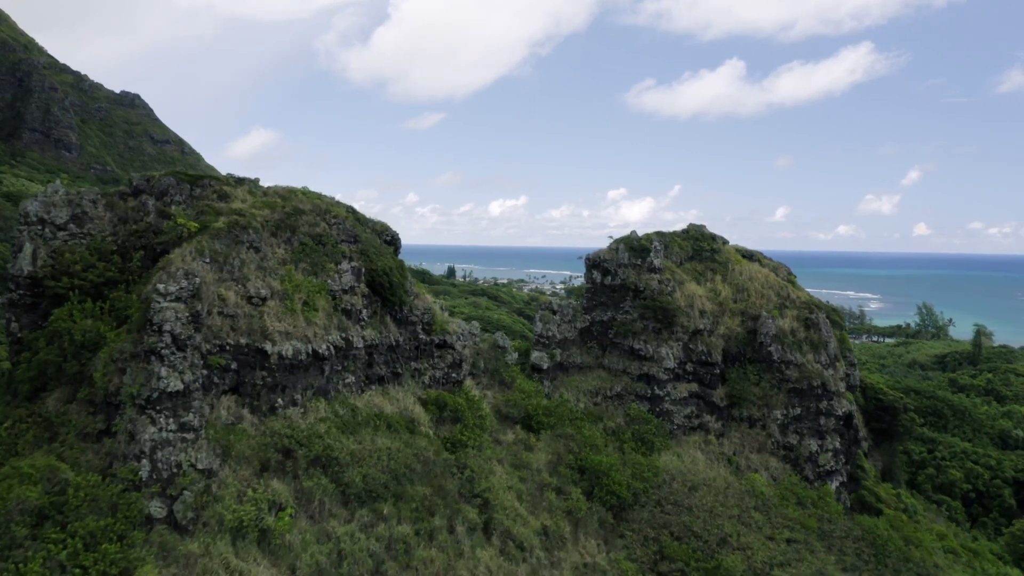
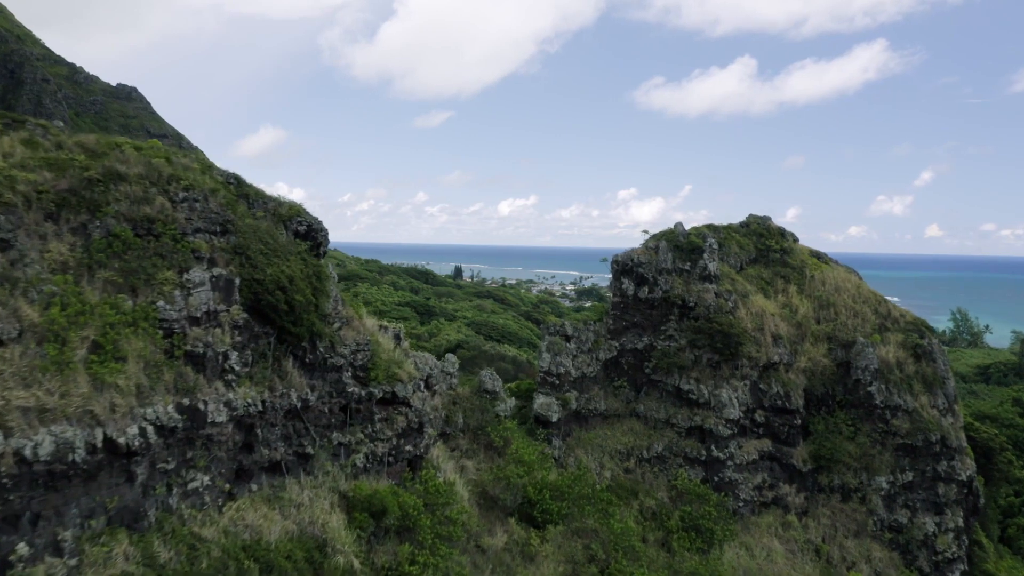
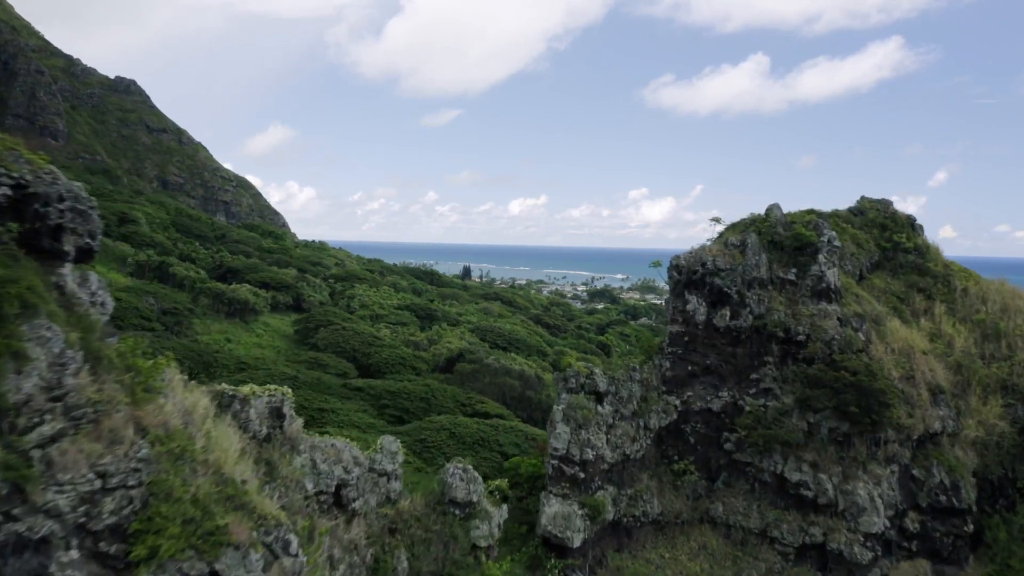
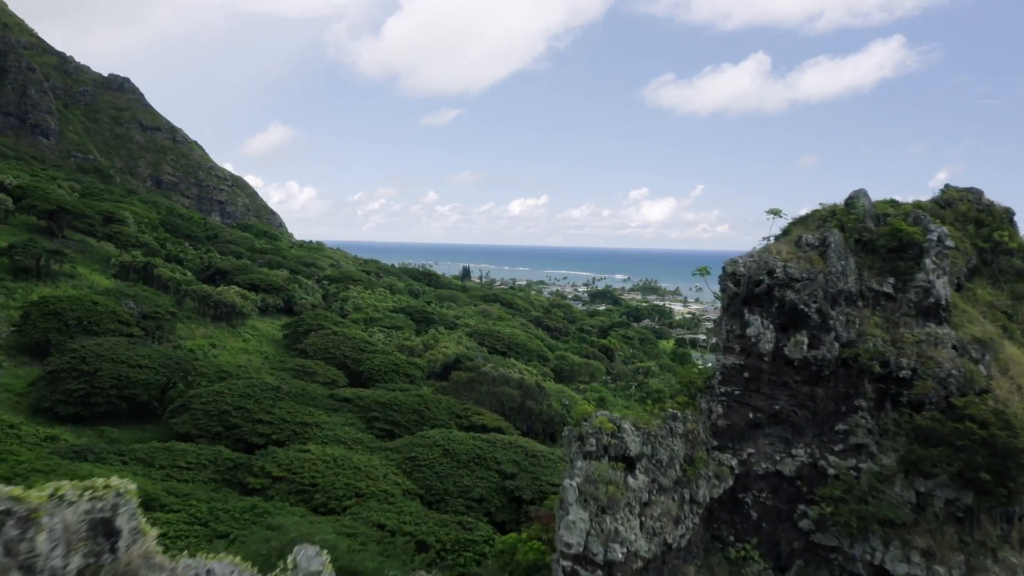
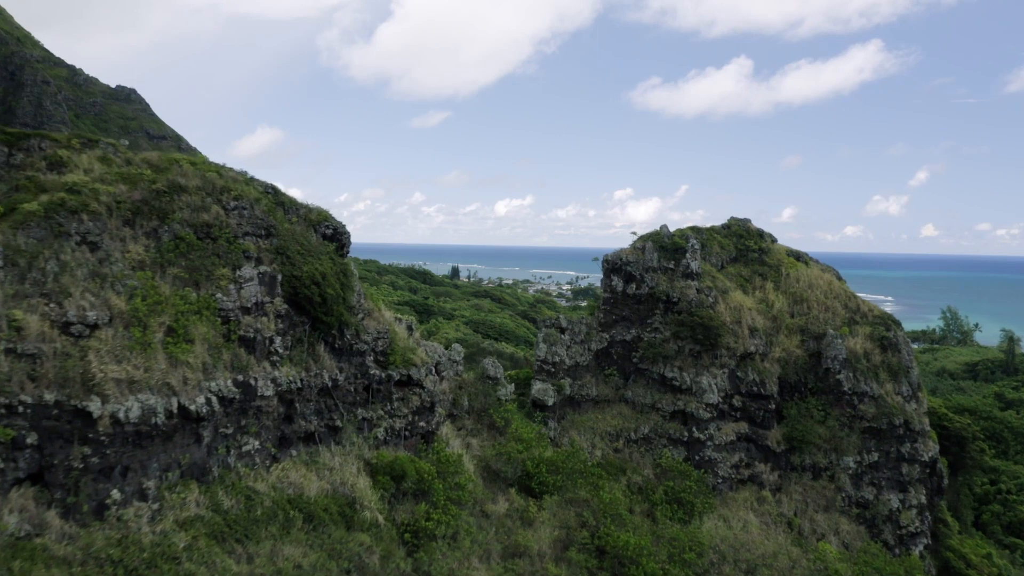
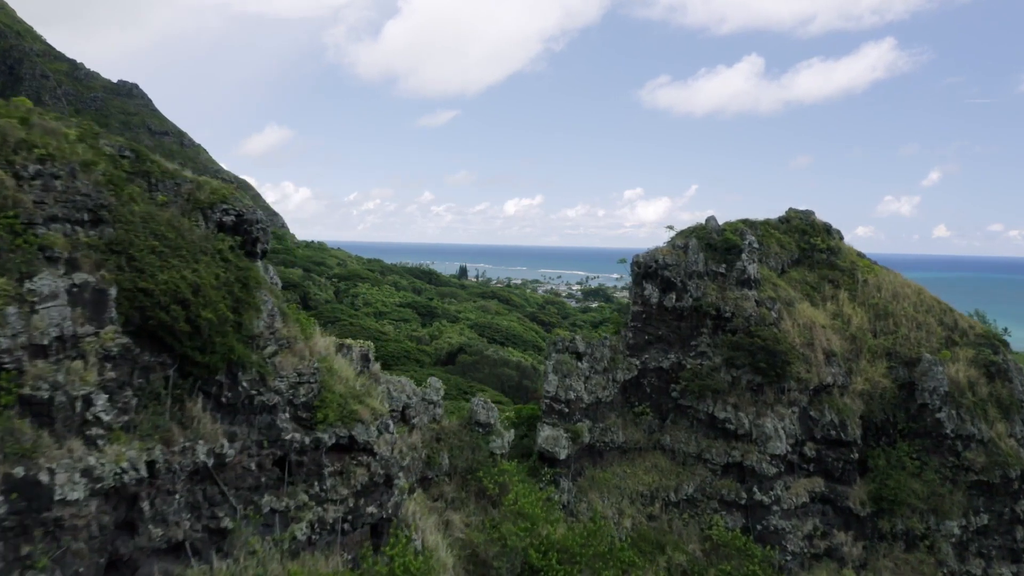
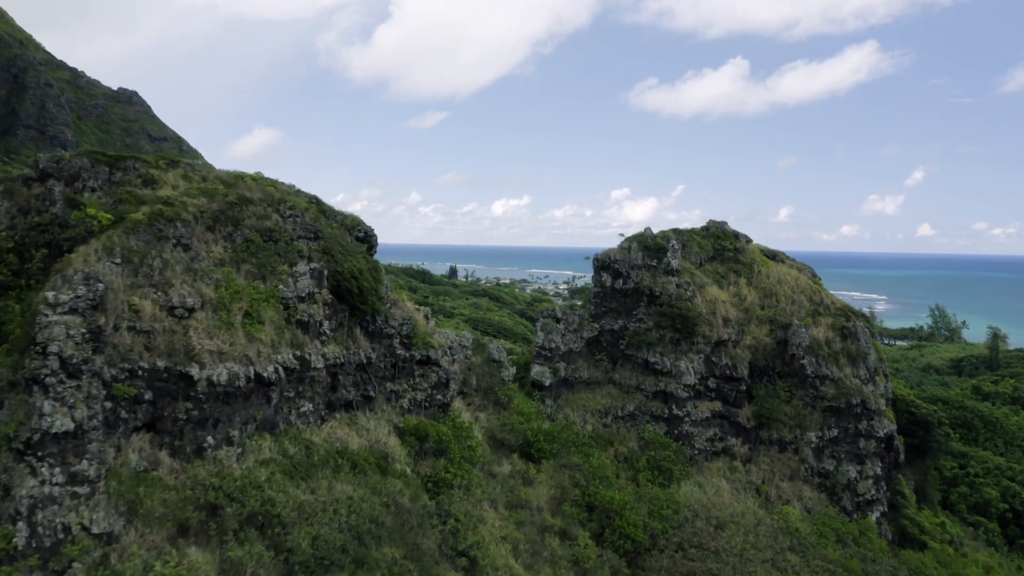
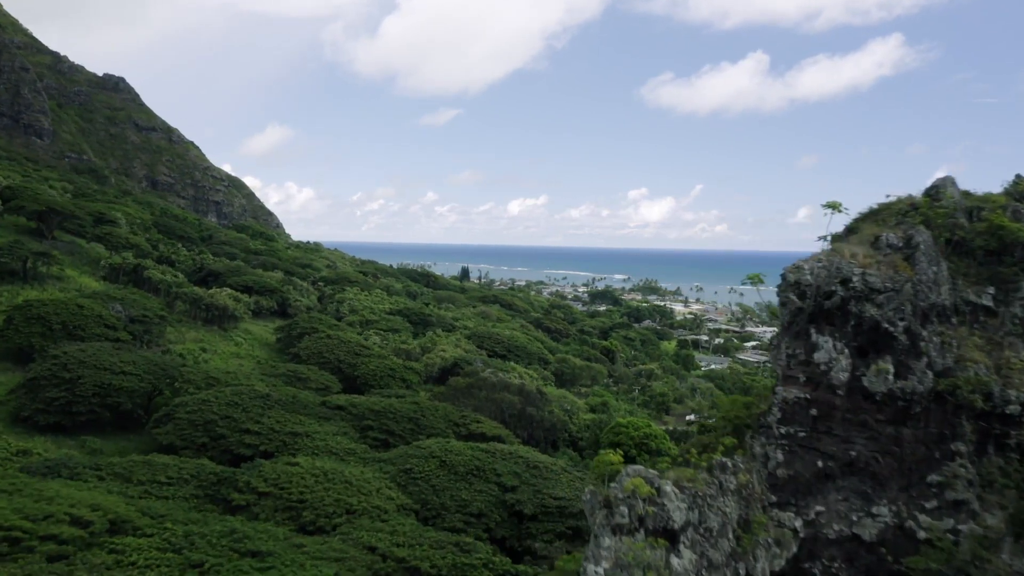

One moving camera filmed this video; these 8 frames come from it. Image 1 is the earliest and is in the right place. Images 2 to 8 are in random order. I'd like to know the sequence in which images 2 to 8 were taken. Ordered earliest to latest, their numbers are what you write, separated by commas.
7, 5, 2, 6, 3, 4, 8
